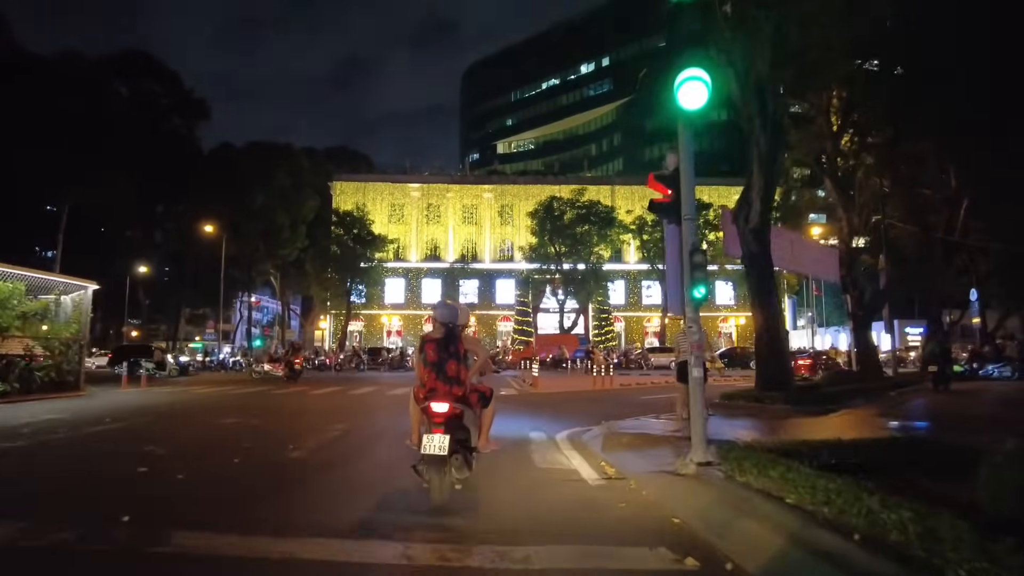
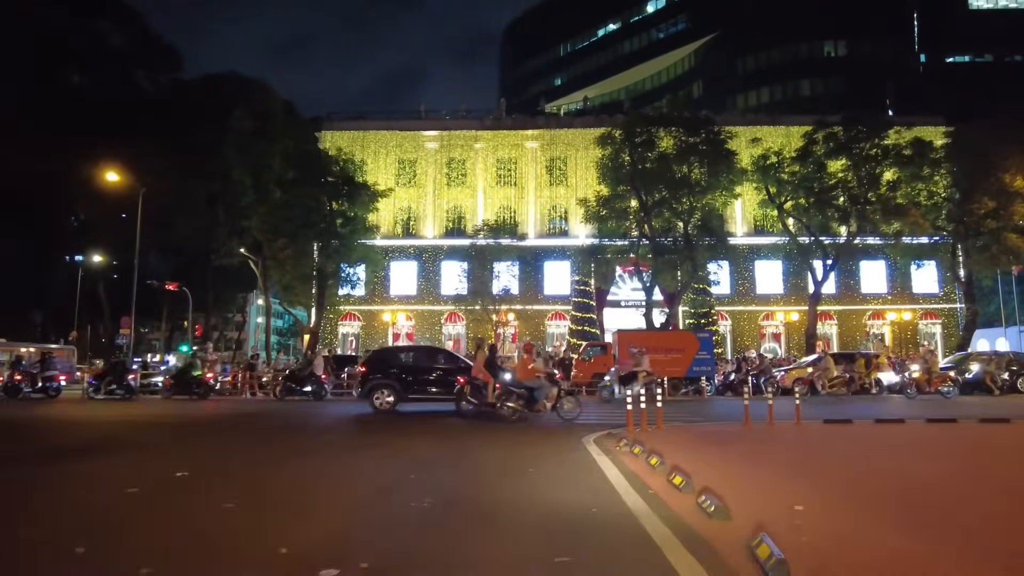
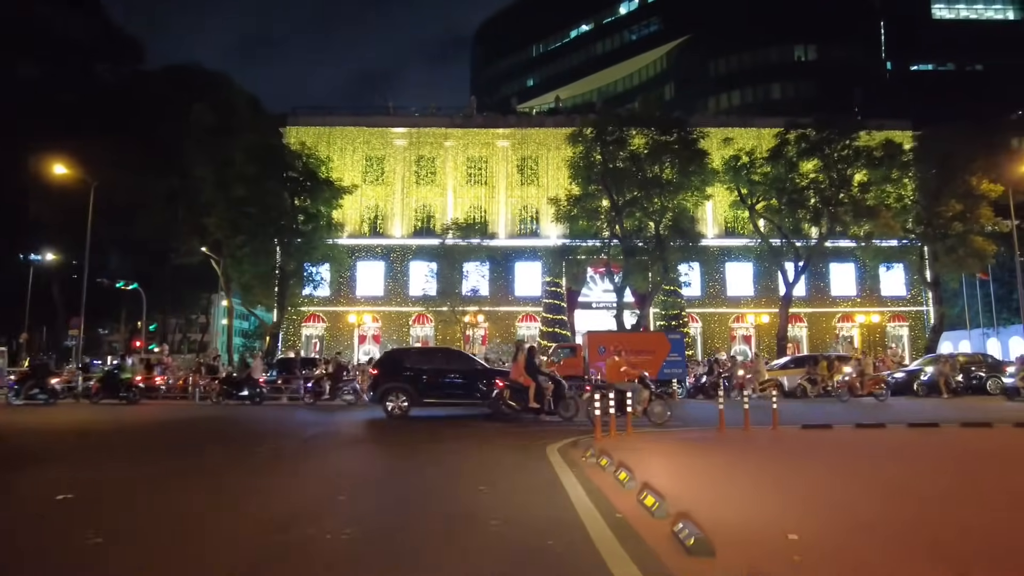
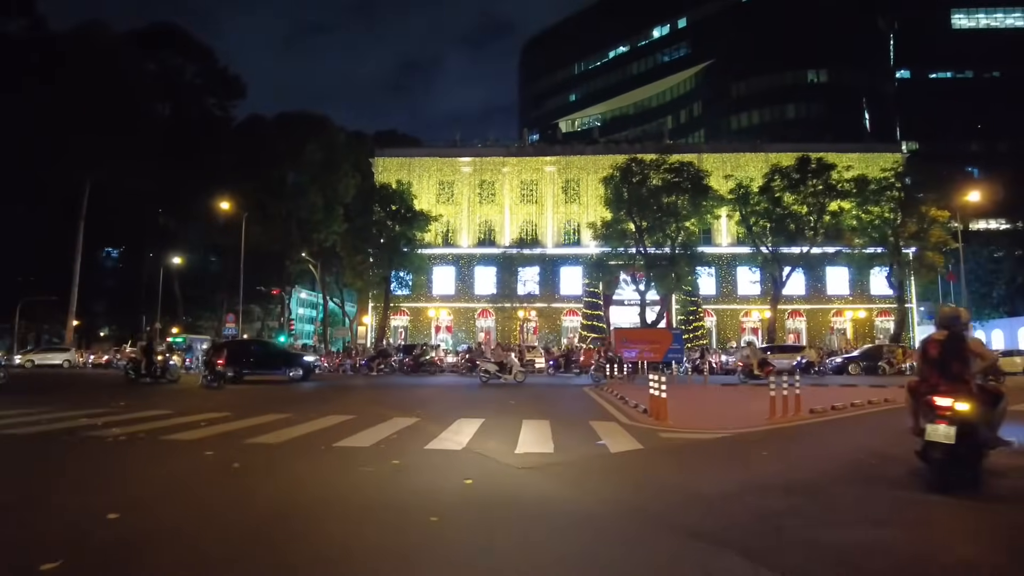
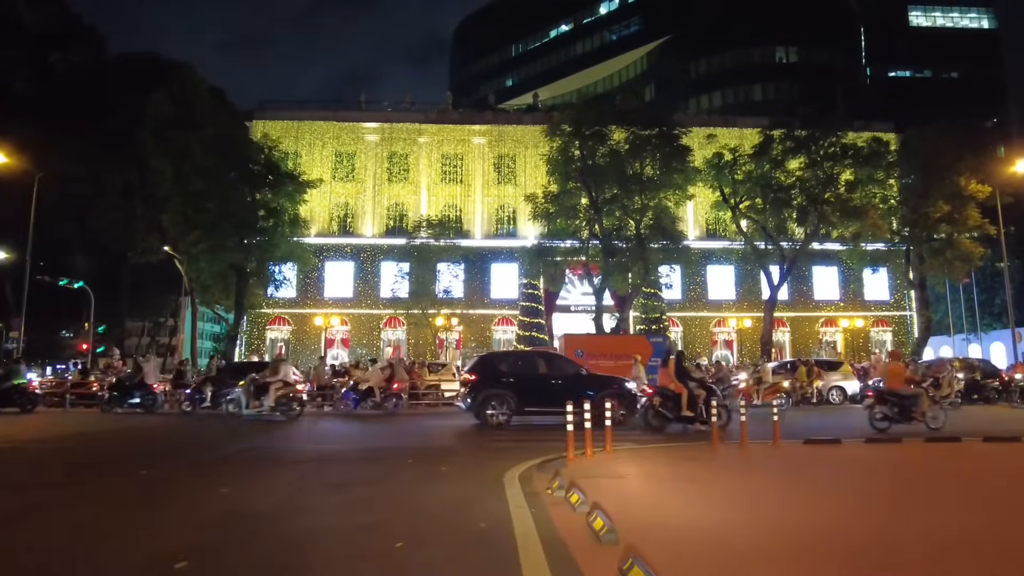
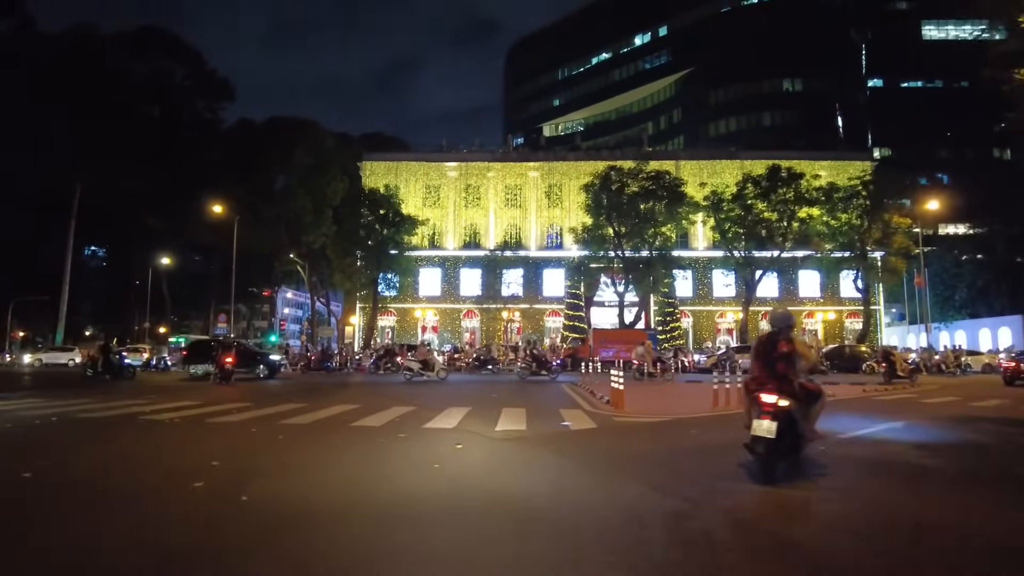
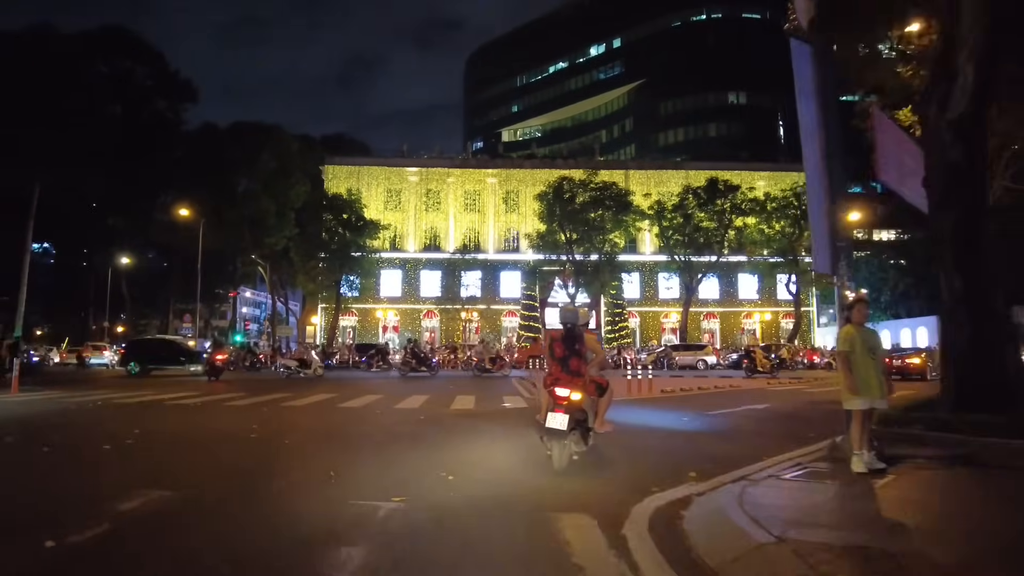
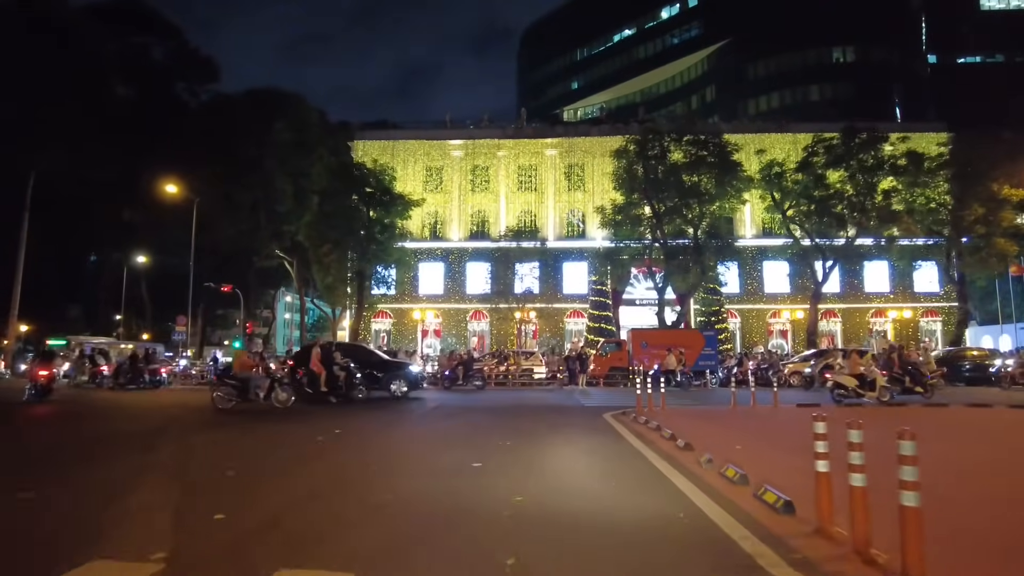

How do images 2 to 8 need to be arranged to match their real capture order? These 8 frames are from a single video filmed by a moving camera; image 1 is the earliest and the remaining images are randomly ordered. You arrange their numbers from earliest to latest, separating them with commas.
7, 6, 4, 8, 2, 3, 5
